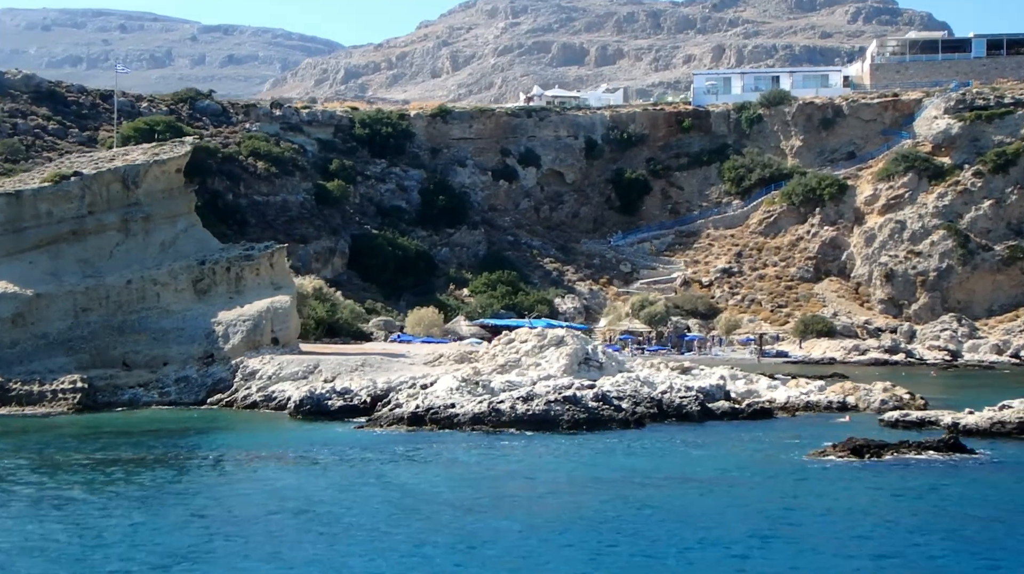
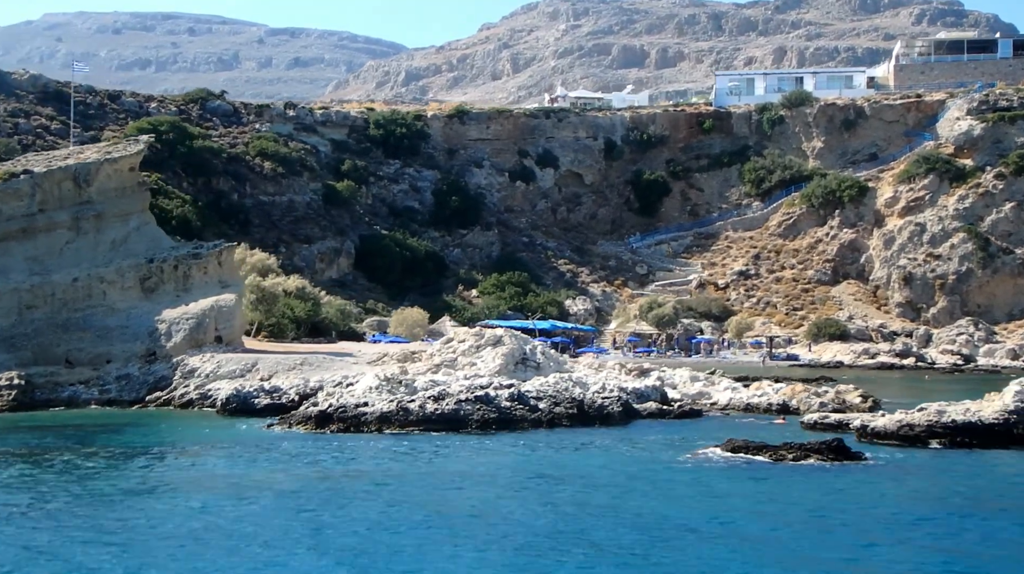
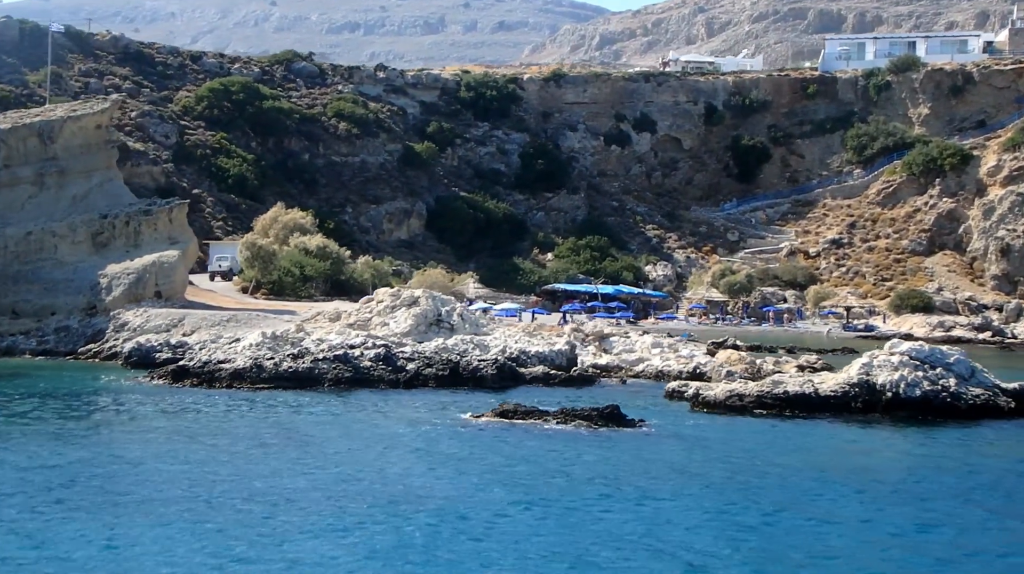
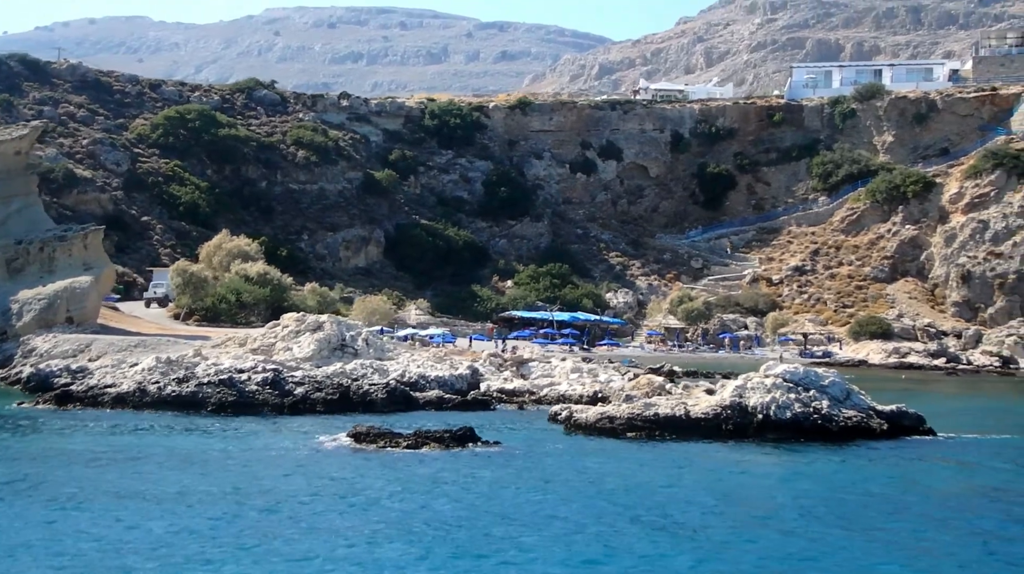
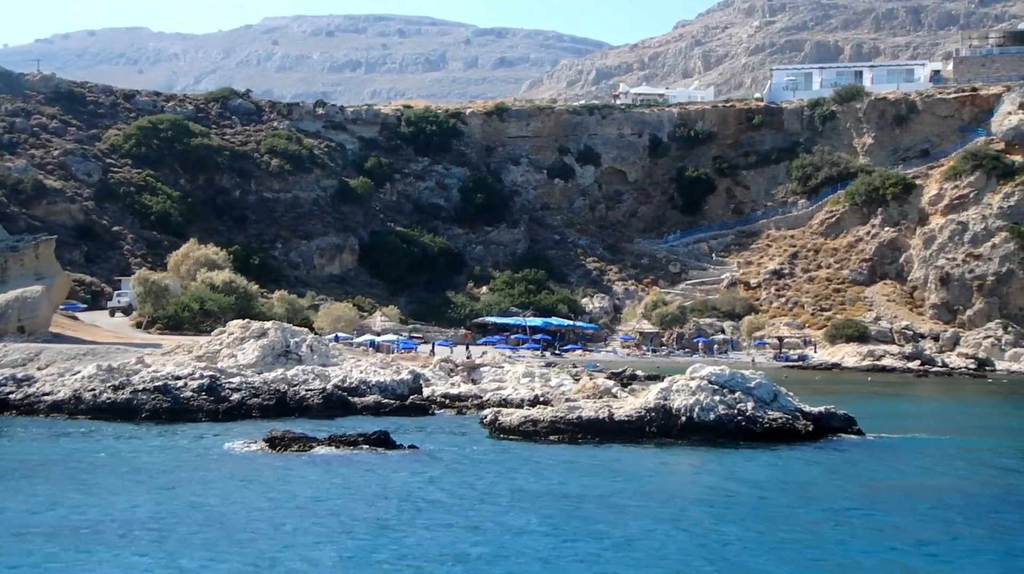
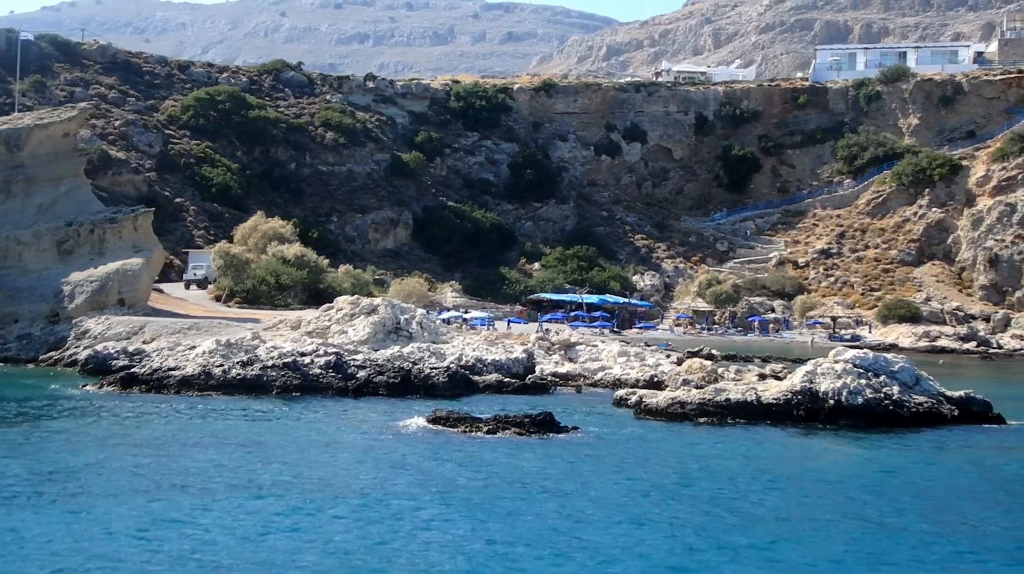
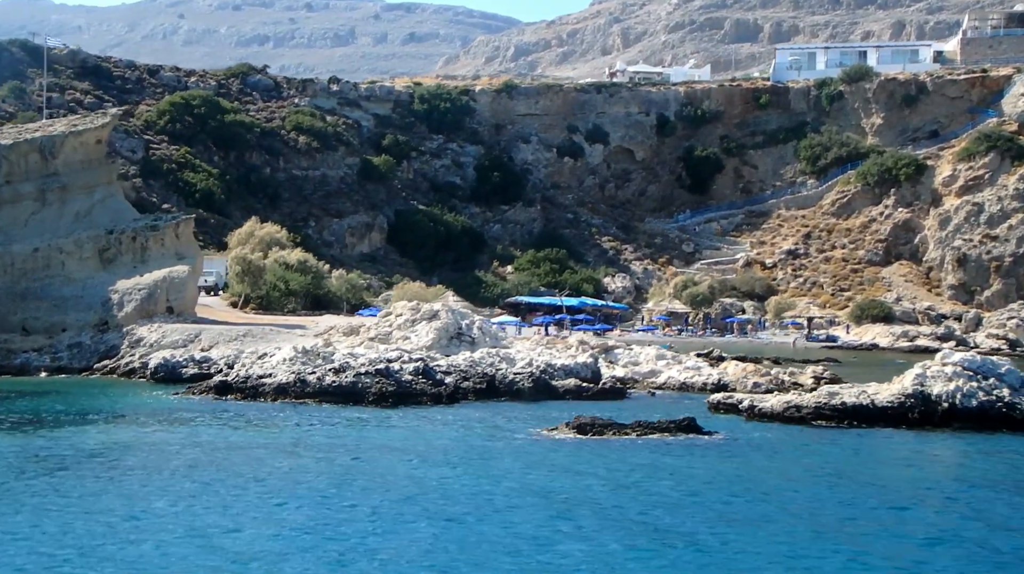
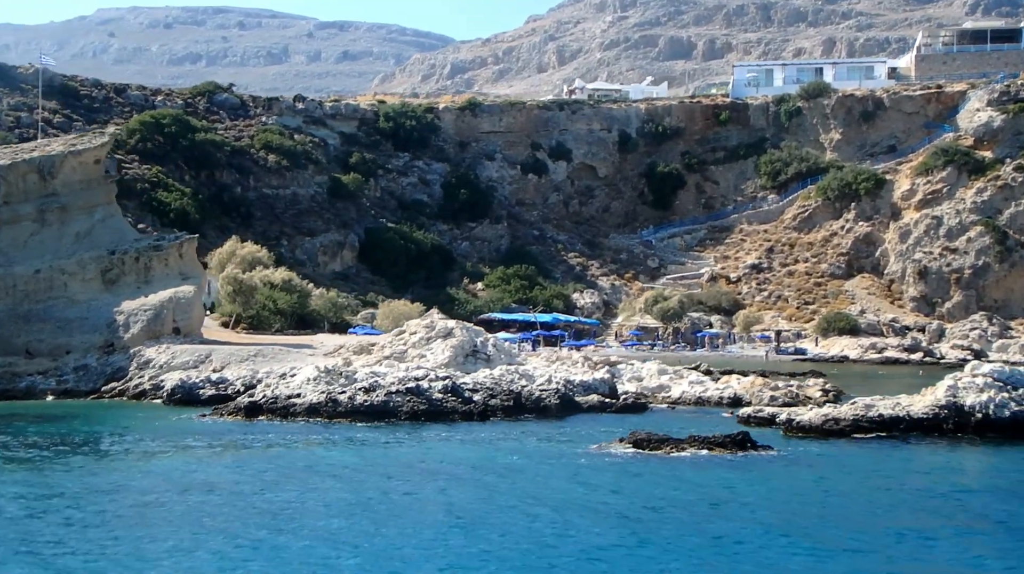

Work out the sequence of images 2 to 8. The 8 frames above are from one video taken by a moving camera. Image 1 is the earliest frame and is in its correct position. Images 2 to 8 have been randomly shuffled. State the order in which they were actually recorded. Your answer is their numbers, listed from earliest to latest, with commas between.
2, 8, 7, 3, 6, 4, 5
